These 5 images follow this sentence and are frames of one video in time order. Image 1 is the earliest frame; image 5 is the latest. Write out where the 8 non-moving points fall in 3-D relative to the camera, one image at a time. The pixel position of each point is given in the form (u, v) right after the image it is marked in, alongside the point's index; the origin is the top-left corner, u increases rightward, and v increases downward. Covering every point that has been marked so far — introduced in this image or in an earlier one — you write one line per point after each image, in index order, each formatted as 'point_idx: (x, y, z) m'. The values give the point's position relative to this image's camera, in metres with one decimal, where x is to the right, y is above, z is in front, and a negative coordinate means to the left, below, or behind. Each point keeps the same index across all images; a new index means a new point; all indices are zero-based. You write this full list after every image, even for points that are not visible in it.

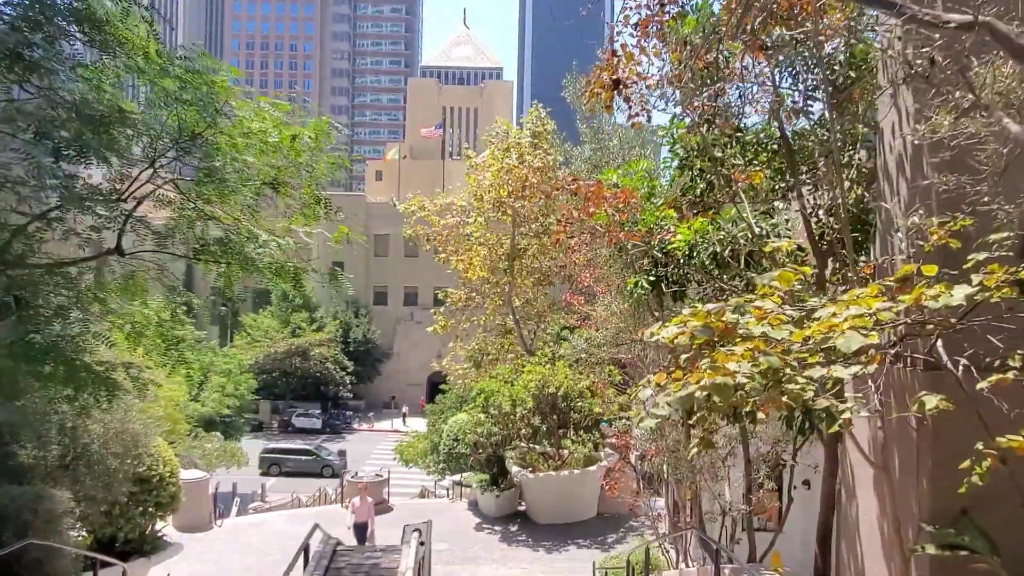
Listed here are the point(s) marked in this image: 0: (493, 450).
0: (-0.5, -3.8, +17.7) m
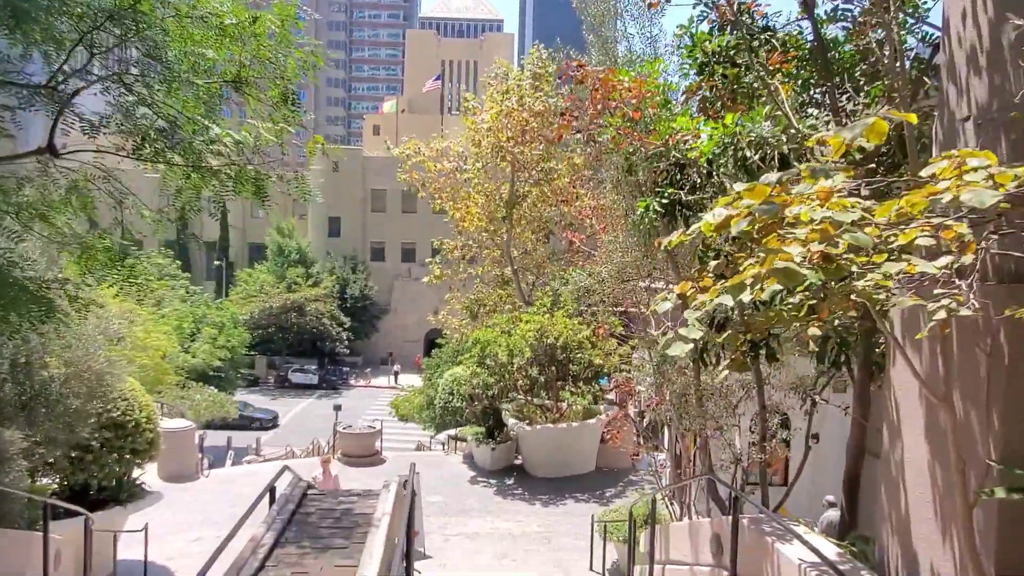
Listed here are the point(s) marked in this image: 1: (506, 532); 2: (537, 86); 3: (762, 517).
0: (-0.5, -2.6, +17.2) m
1: (-0.1, -4.1, +12.6) m
2: (+0.6, +5.0, +19.1) m
3: (+1.7, -1.5, +5.1) m
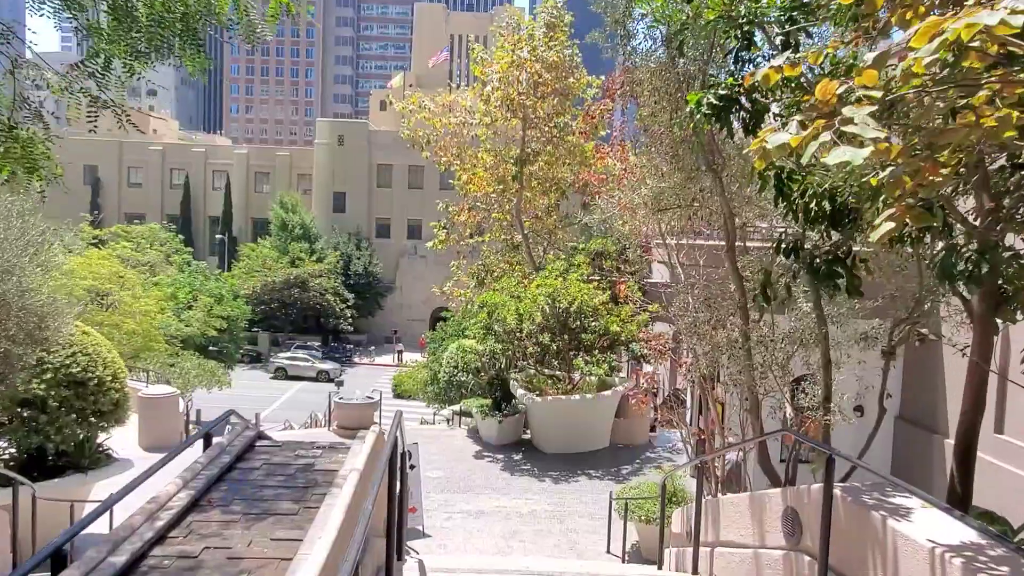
0: (-0.4, -1.8, +16.0) m
1: (0.0, -3.4, +11.5) m
2: (+0.9, +5.9, +17.7) m
3: (+1.7, -1.0, +3.8) m
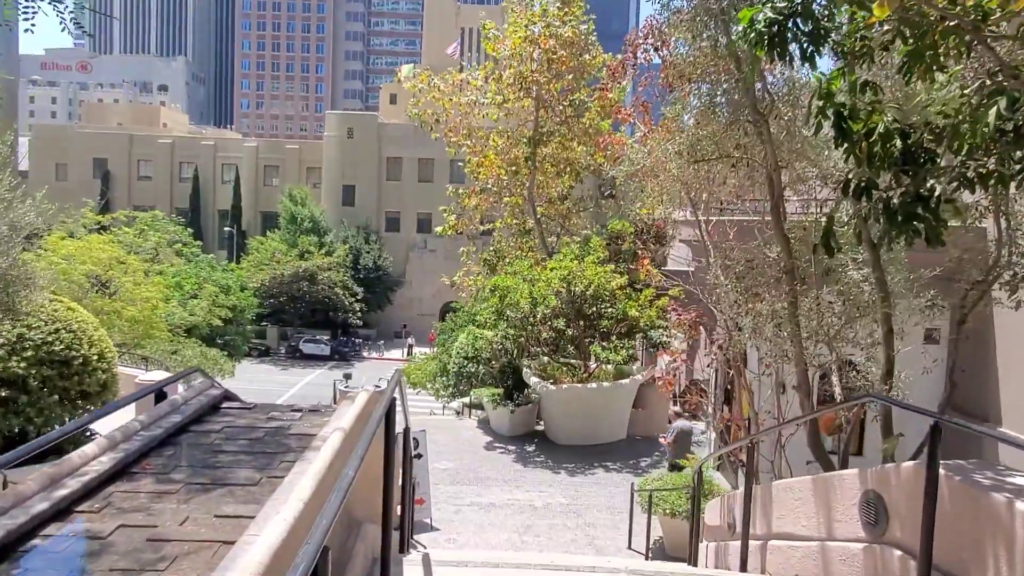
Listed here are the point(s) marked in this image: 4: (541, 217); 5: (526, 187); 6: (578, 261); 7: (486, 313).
0: (-0.1, -1.5, +15.3) m
1: (+0.2, -3.1, +10.8) m
2: (+1.2, +6.2, +17.0) m
3: (+1.8, -0.7, +3.1) m
4: (+0.7, +1.8, +19.2) m
5: (+0.4, +2.4, +18.4) m
6: (+1.3, +0.5, +15.0) m
7: (-0.5, -0.5, +15.7) m
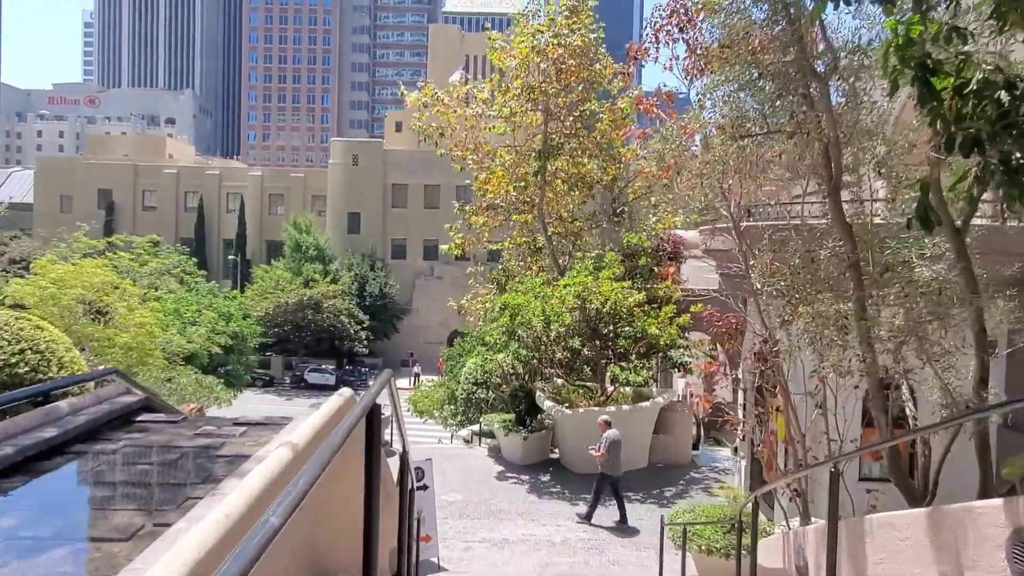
0: (+0.1, -1.8, +14.4) m
1: (+0.4, -3.3, +9.8) m
2: (+1.4, +5.8, +16.4) m
3: (+1.9, -0.6, +2.2) m
4: (+1.0, +1.3, +18.4) m
5: (+0.6, +2.0, +17.7) m
6: (+1.5, +0.2, +14.2) m
7: (-0.3, -0.9, +14.8) m
